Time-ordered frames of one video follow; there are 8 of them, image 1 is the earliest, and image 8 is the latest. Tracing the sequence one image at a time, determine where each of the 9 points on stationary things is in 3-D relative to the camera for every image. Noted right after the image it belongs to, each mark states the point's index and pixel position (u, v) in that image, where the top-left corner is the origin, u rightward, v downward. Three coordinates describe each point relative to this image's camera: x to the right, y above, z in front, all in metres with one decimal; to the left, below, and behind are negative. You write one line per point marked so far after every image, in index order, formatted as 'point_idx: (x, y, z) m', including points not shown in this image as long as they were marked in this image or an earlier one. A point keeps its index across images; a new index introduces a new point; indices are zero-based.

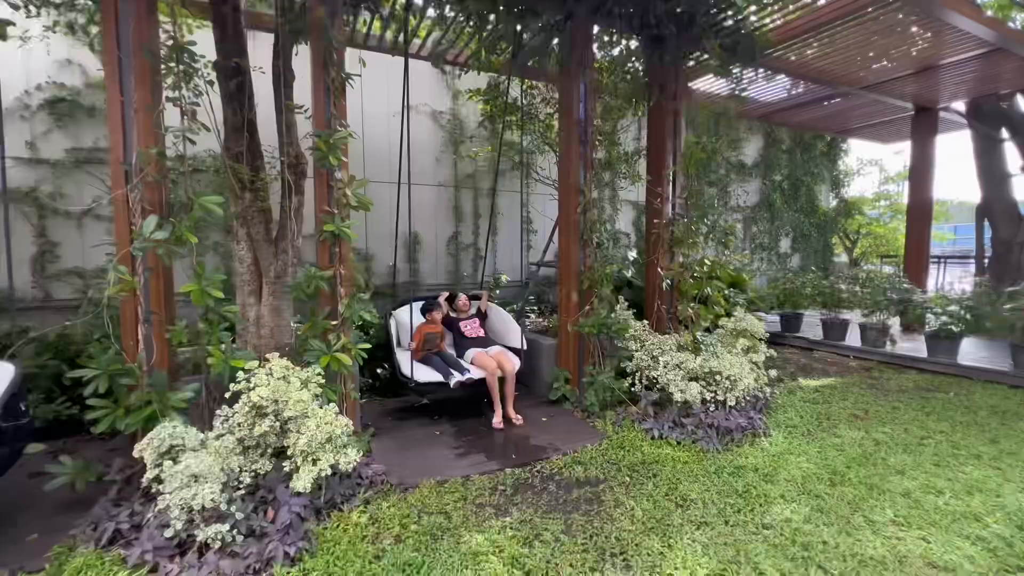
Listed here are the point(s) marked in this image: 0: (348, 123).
0: (-0.9, +0.9, +2.5) m
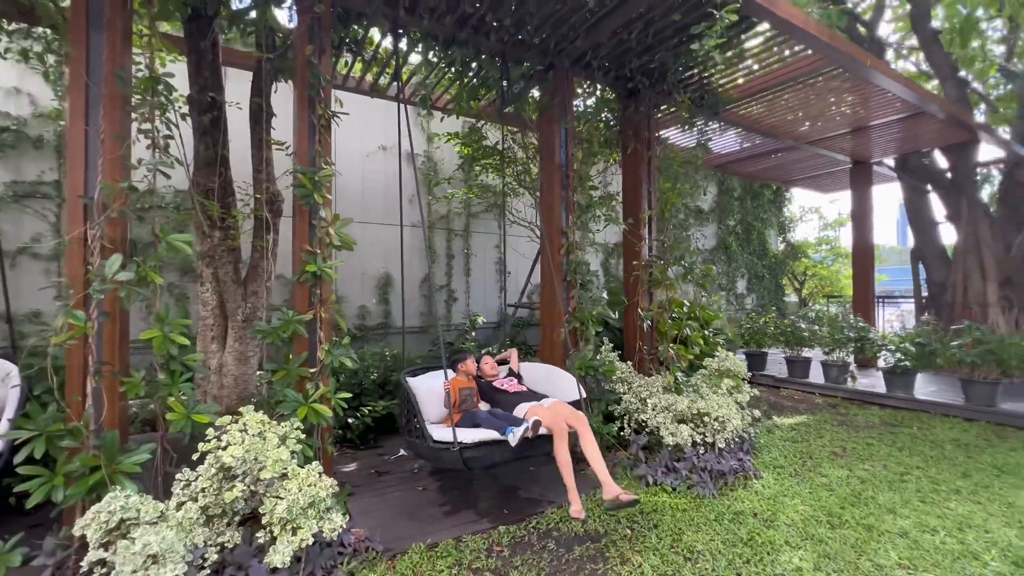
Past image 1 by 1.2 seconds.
0: (-1.0, +0.7, +2.4) m
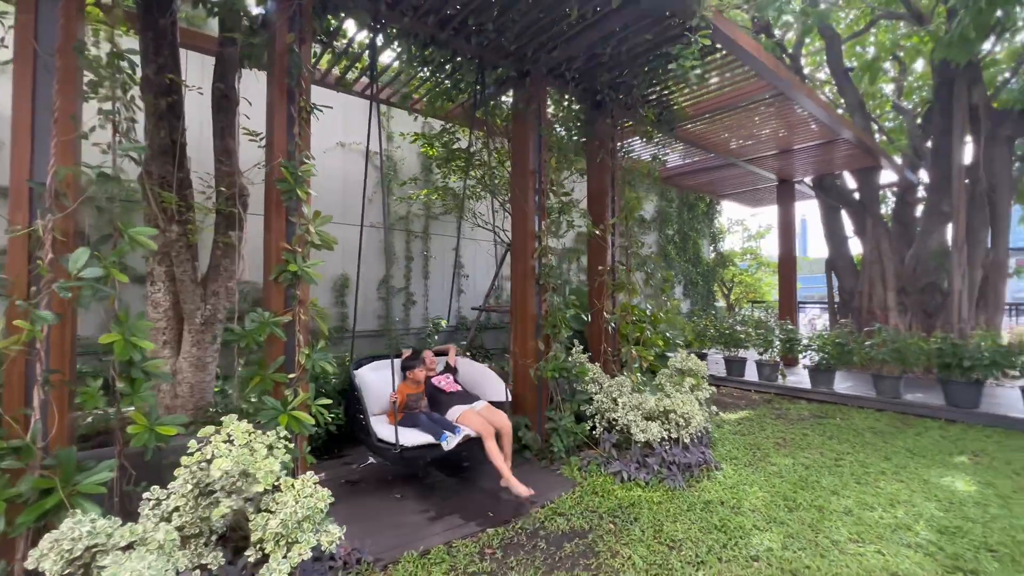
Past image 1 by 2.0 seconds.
0: (-1.0, +0.7, +2.3) m
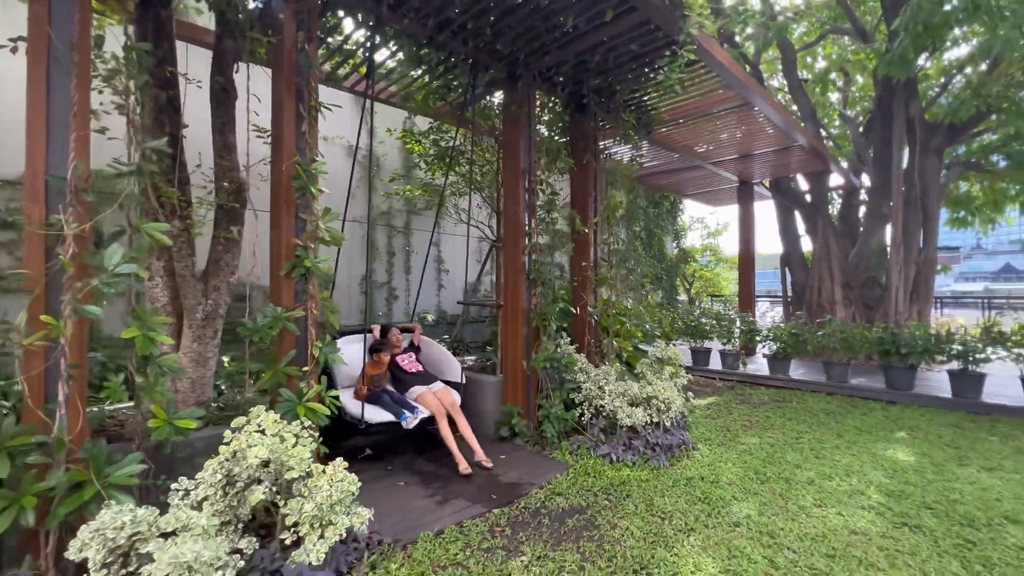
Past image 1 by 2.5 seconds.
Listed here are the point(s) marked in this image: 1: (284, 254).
0: (-1.0, +0.7, +2.3) m
1: (-1.1, +0.1, +2.2) m
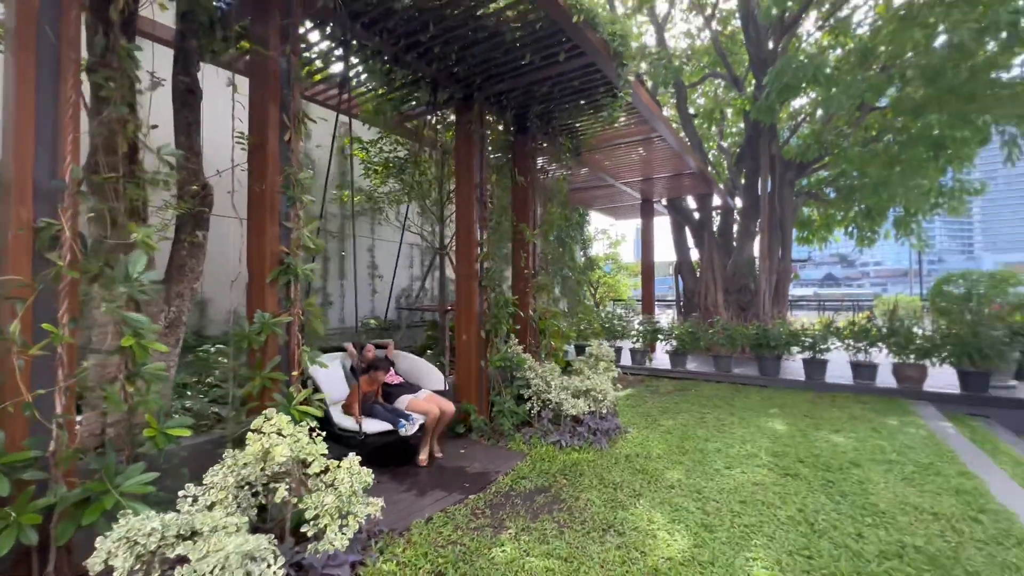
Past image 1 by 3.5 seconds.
0: (-1.1, +0.7, +2.4) m
1: (-1.2, +0.1, +2.2) m
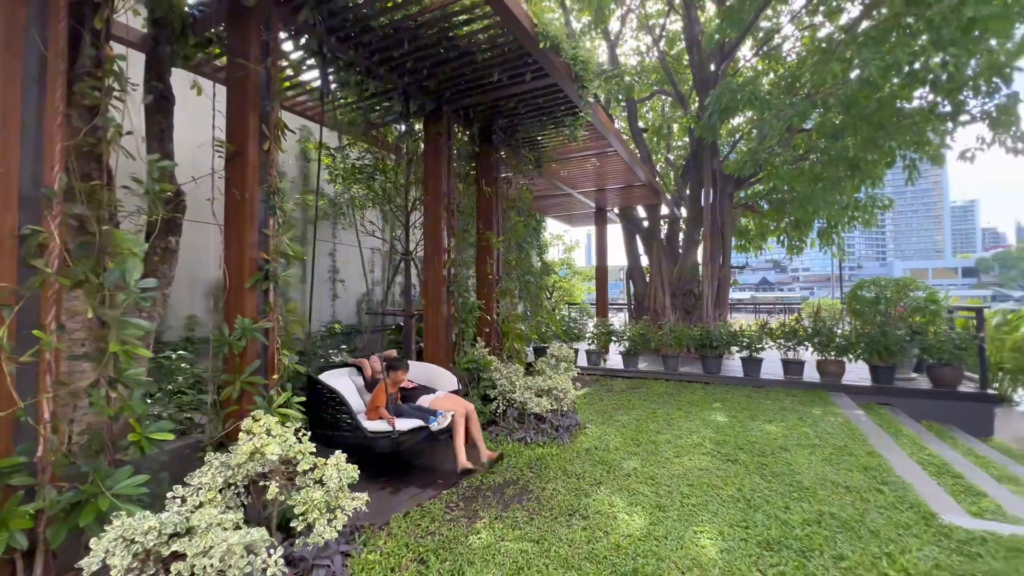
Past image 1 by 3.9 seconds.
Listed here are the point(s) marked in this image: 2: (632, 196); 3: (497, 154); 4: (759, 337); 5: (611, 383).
0: (-1.3, +0.6, +2.4) m
1: (-1.3, +0.1, +2.3) m
2: (+2.1, +1.6, +8.0) m
3: (-0.1, +1.3, +4.4) m
4: (+3.4, -0.7, +6.1) m
5: (+1.3, -1.3, +6.0) m
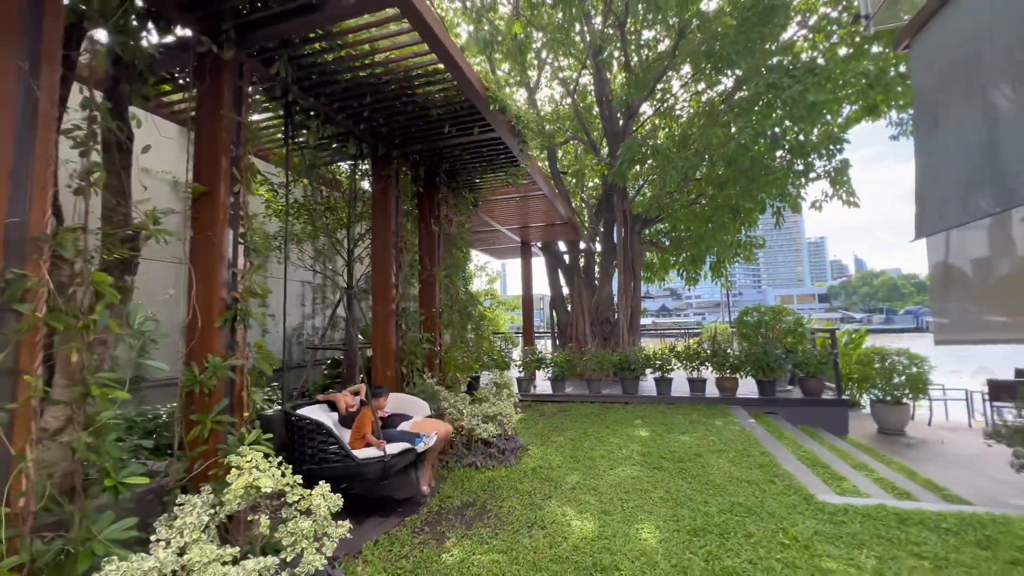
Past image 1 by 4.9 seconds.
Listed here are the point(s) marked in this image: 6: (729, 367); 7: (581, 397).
0: (-1.5, +0.4, +2.5) m
1: (-1.5, -0.1, +2.3) m
2: (+0.8, +1.1, +8.7) m
3: (-0.7, +1.0, +4.6) m
4: (+2.4, -1.1, +6.9) m
5: (+0.4, -1.7, +6.3) m
6: (+3.2, -1.2, +6.7) m
7: (+1.1, -1.7, +6.9) m
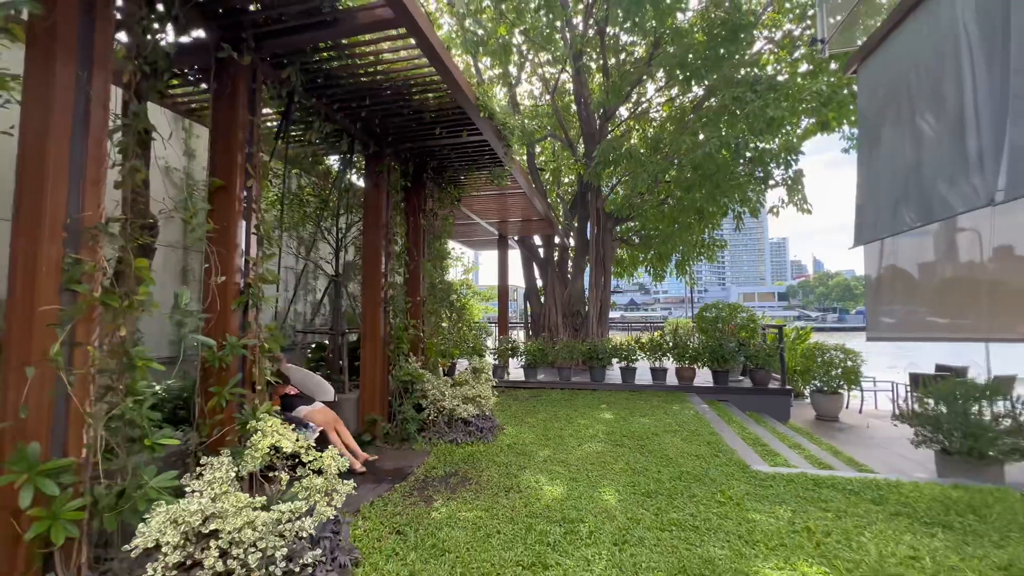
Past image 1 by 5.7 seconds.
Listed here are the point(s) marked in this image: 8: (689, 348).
0: (-1.5, +0.5, +2.7) m
1: (-1.6, 0.0, +2.5) m
2: (+0.4, +1.2, +9.0) m
3: (-0.9, +1.1, +4.9) m
4: (+2.0, -1.0, +7.4) m
5: (0.0, -1.6, +6.7) m
6: (+2.8, -1.1, +7.2) m
7: (+0.7, -1.5, +7.4) m
8: (+2.9, -1.0, +7.3) m
